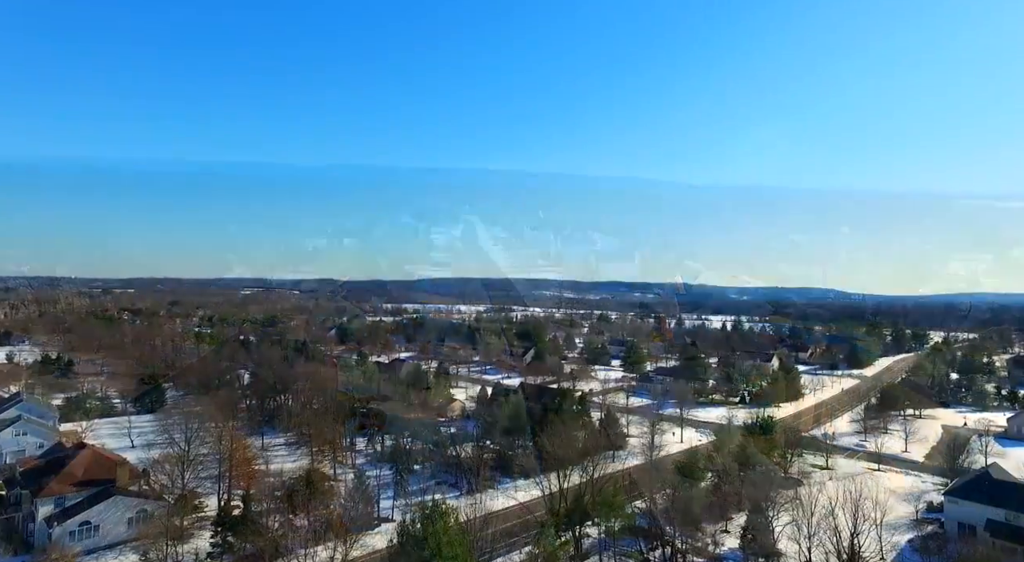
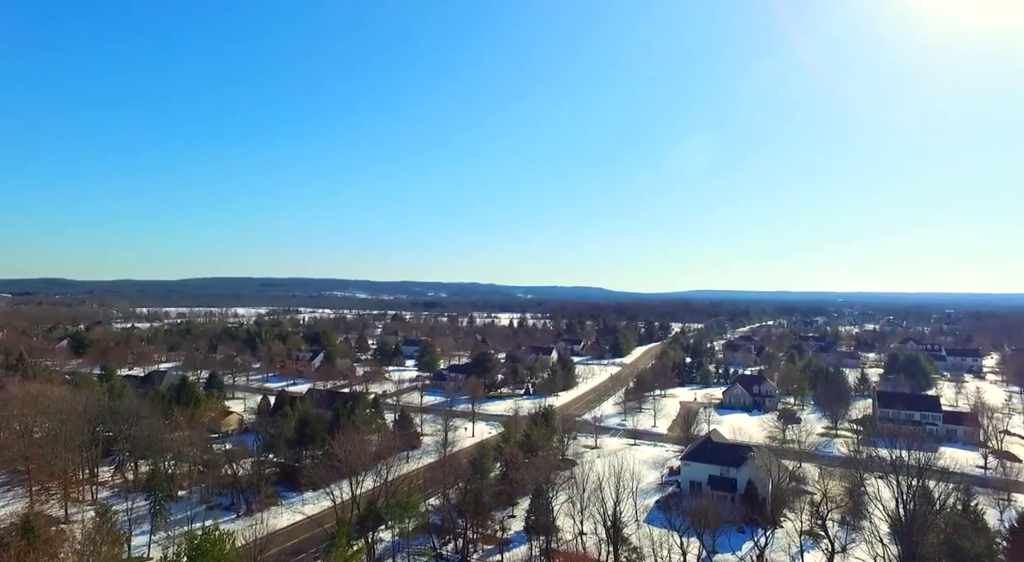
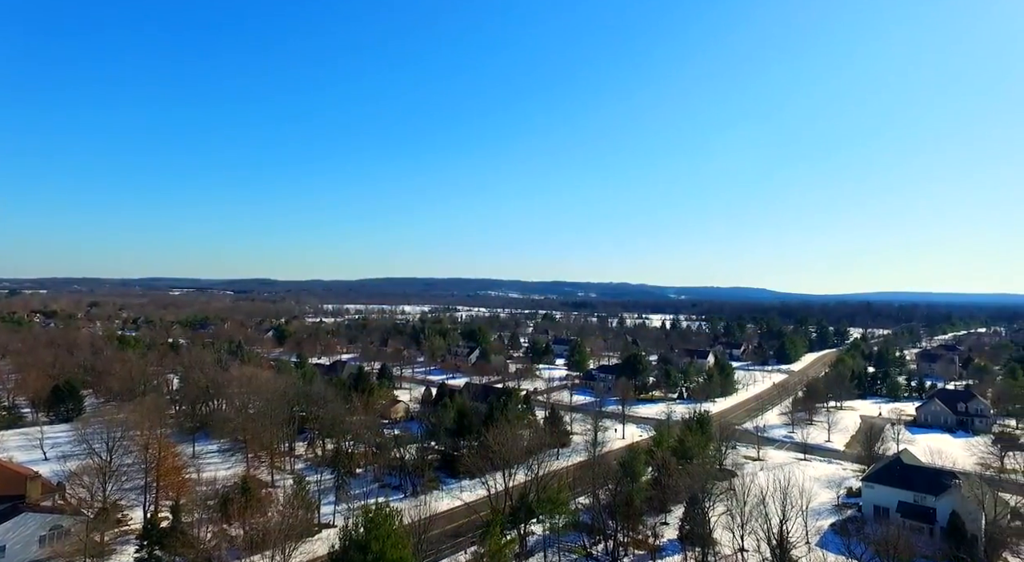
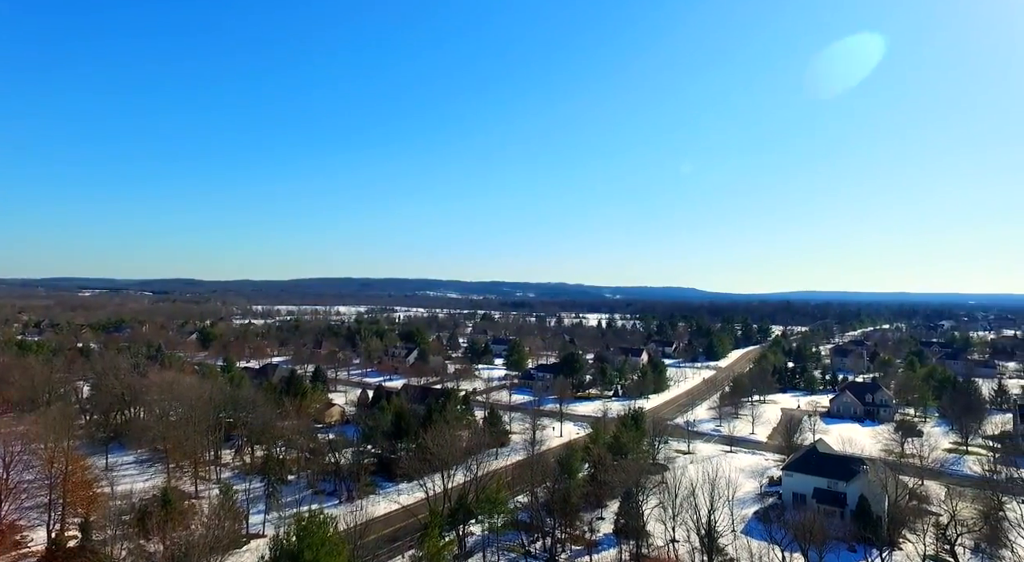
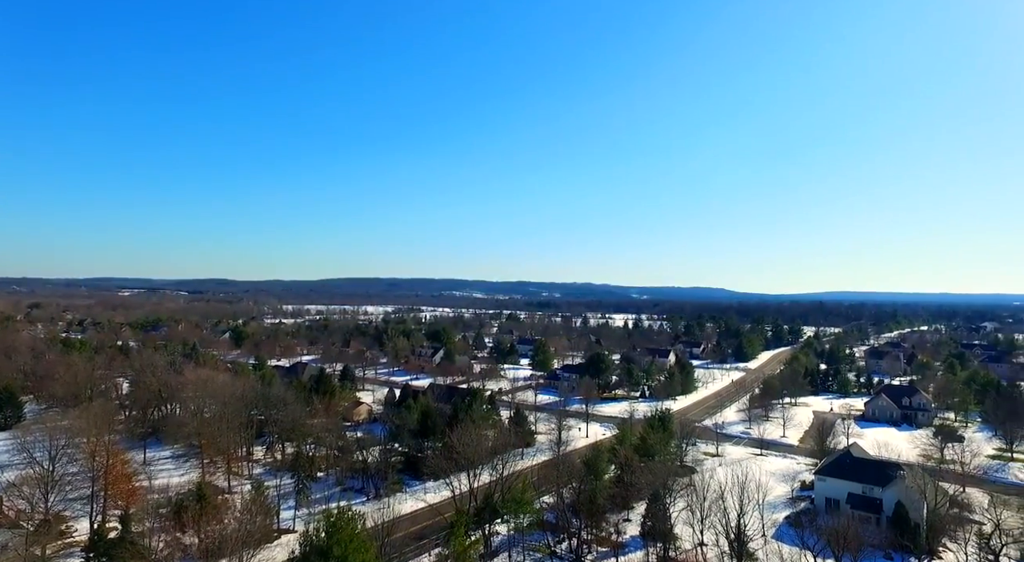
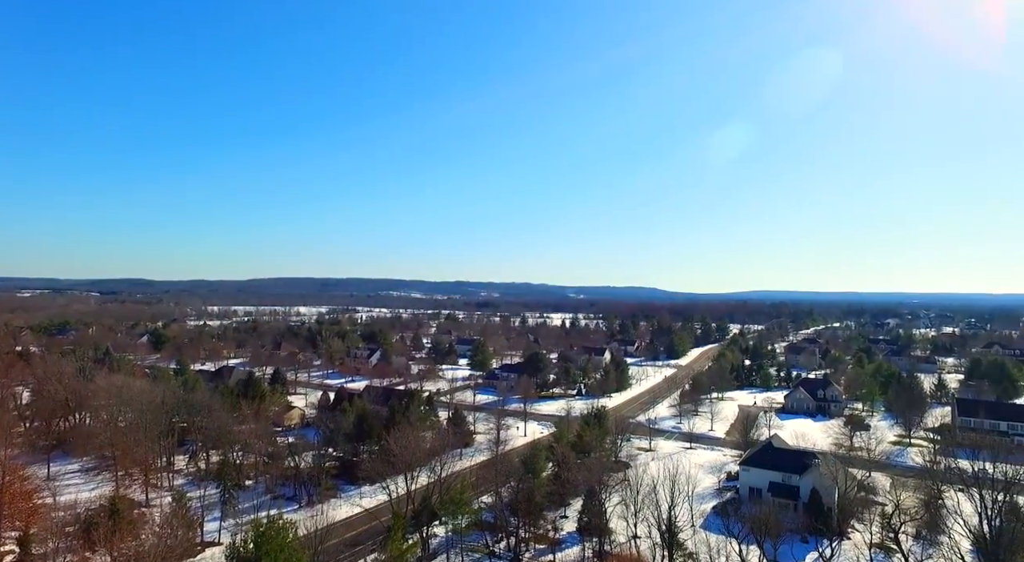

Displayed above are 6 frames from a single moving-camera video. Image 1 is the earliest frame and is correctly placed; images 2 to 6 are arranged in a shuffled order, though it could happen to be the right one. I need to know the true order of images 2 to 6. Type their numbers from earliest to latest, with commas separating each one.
3, 5, 4, 6, 2
